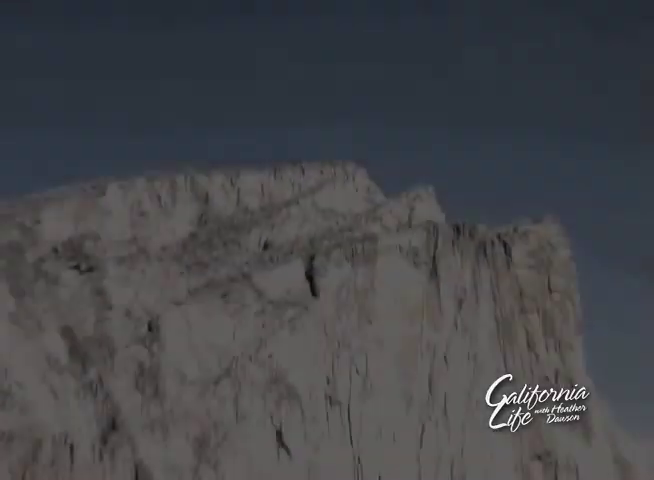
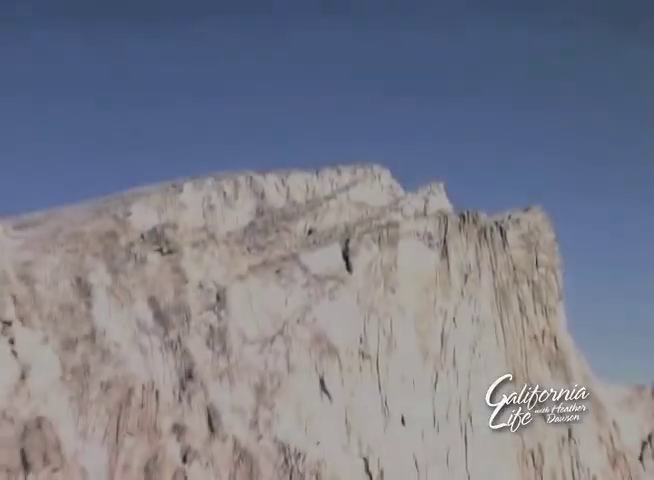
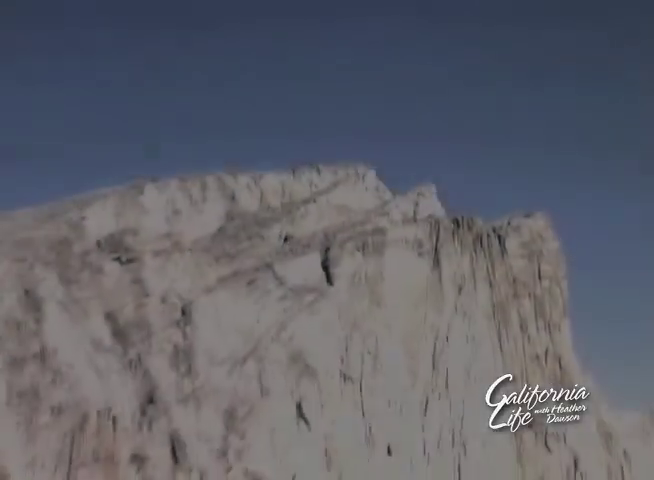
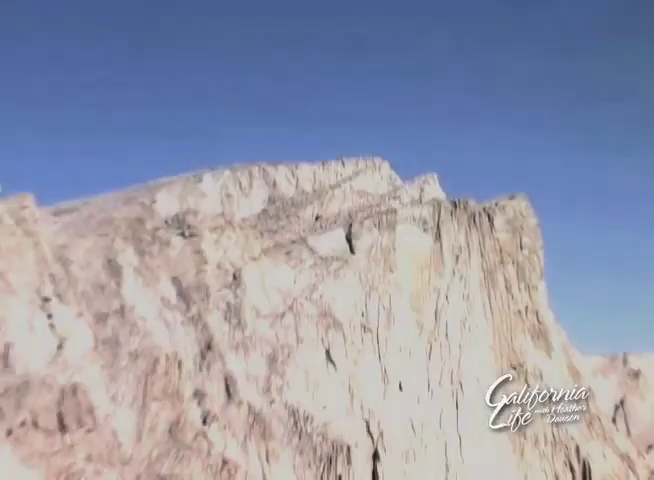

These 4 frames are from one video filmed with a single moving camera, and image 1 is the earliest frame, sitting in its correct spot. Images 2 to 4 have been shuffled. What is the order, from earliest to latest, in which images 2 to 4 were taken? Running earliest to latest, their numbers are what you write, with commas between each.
3, 2, 4
